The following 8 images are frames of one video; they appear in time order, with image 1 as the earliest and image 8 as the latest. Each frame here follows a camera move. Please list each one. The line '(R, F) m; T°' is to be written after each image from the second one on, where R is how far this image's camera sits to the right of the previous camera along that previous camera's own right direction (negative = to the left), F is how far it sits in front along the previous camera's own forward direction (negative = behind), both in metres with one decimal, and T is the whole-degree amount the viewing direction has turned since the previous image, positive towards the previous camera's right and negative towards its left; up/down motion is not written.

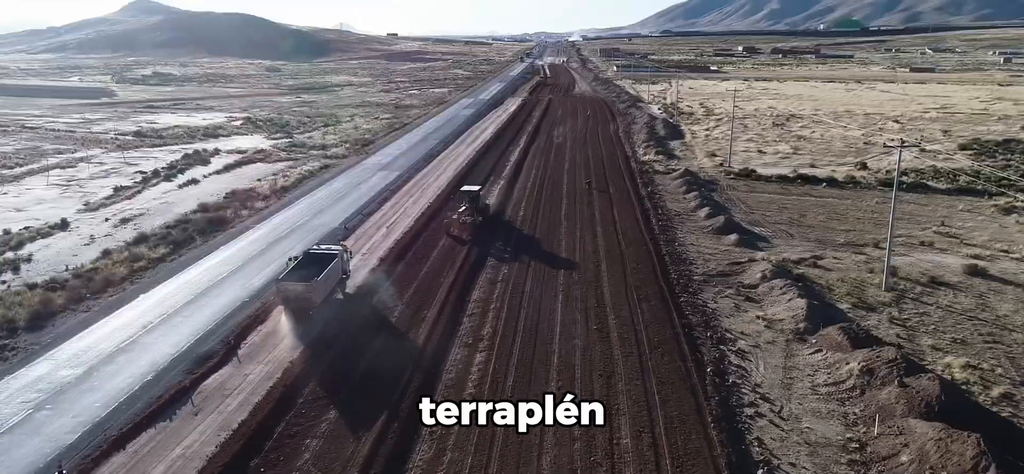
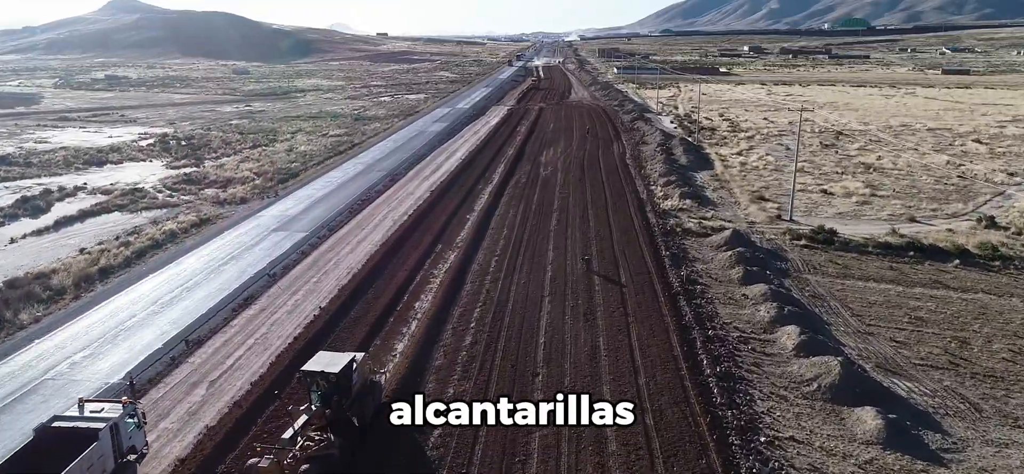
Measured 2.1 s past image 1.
(+1.2, +11.3) m; 0°
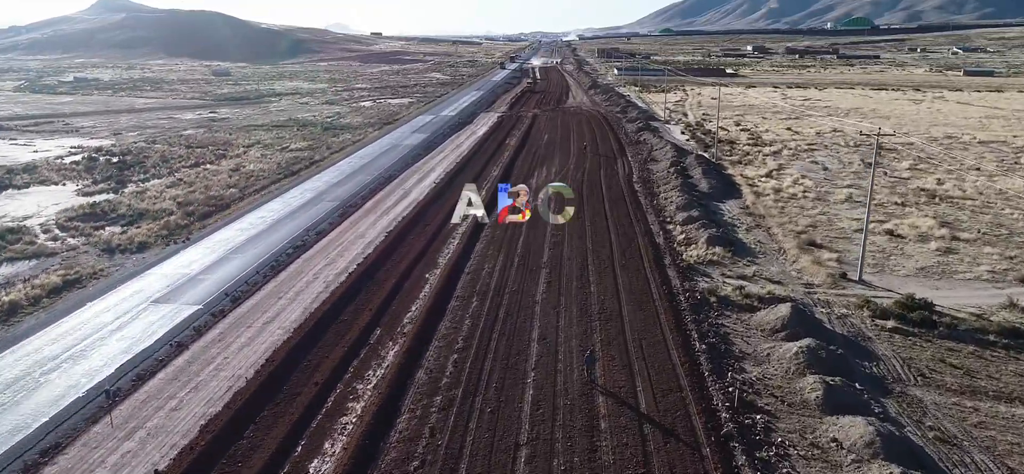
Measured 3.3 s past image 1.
(+0.7, +6.4) m; 0°
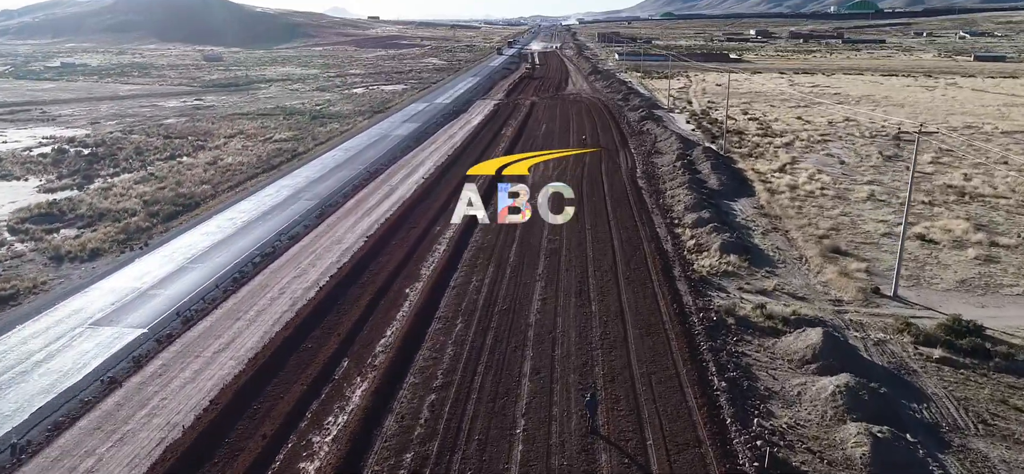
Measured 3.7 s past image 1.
(+0.2, +2.1) m; 0°
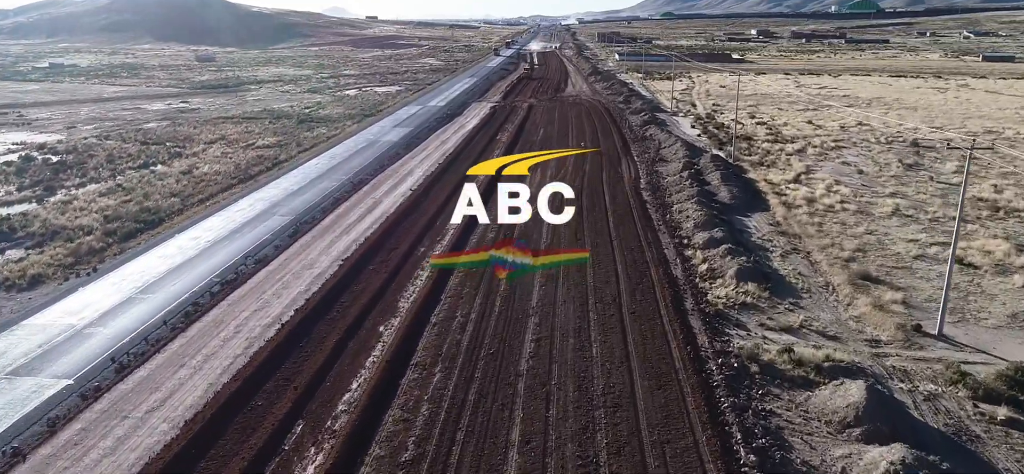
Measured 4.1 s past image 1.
(+0.2, +2.1) m; 0°
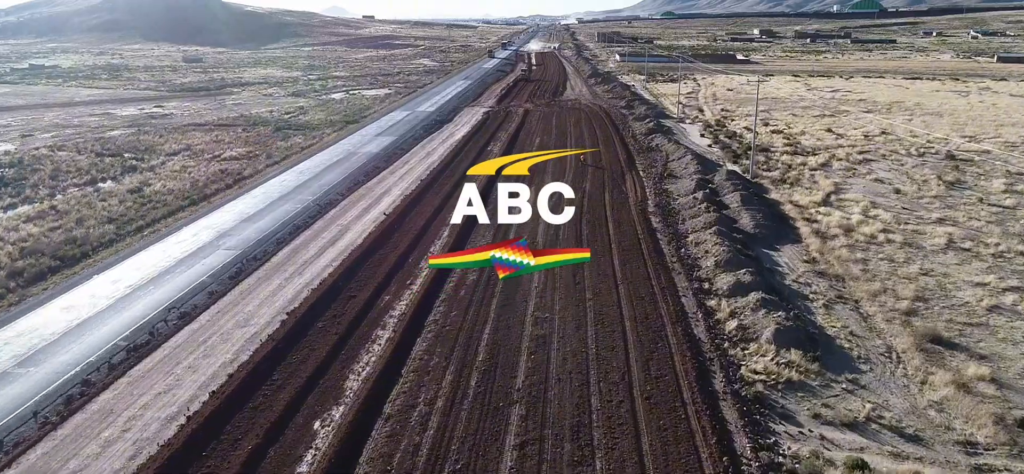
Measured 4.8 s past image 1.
(+0.4, +3.5) m; 0°
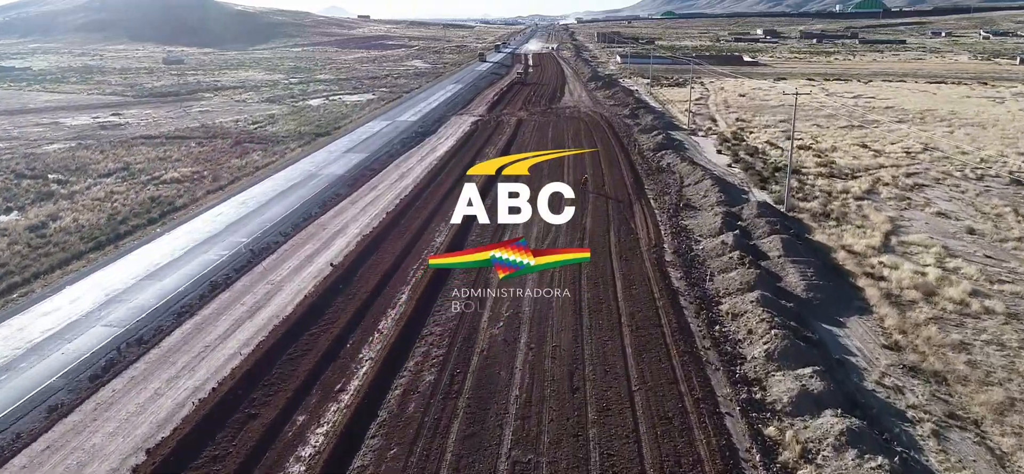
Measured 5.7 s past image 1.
(+0.5, +4.9) m; 0°
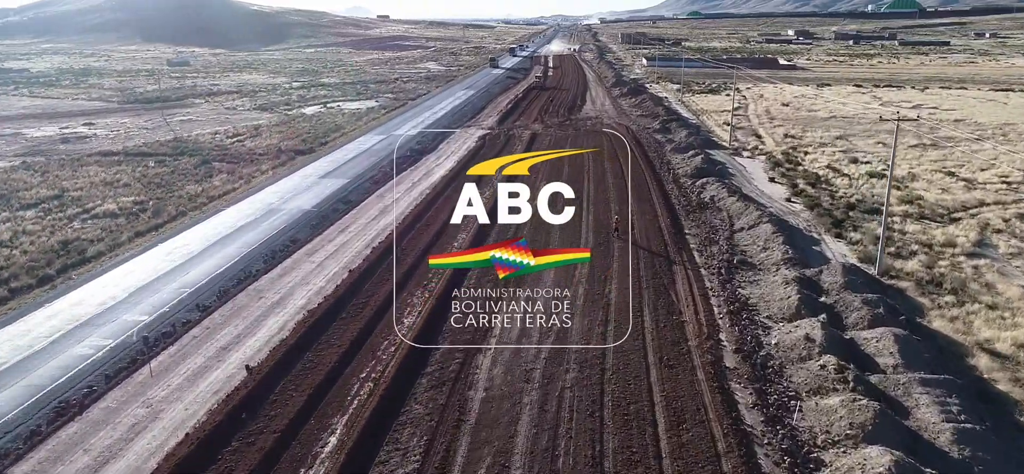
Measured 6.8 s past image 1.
(+0.5, +5.7) m; -2°
